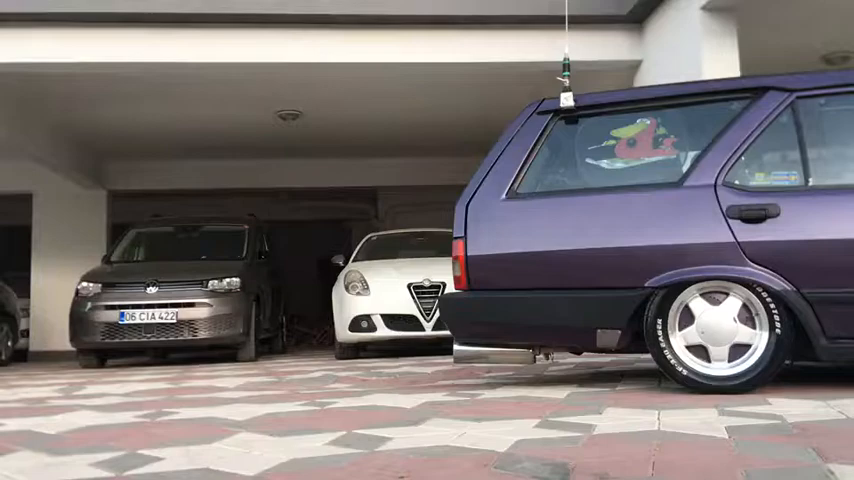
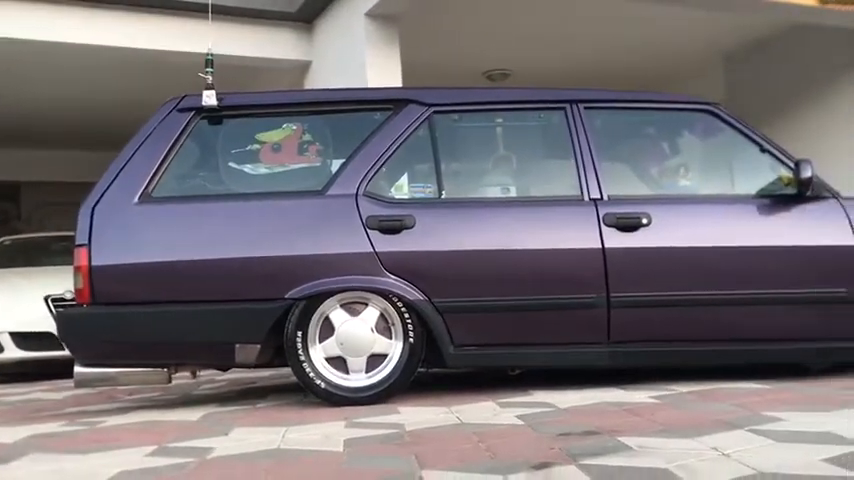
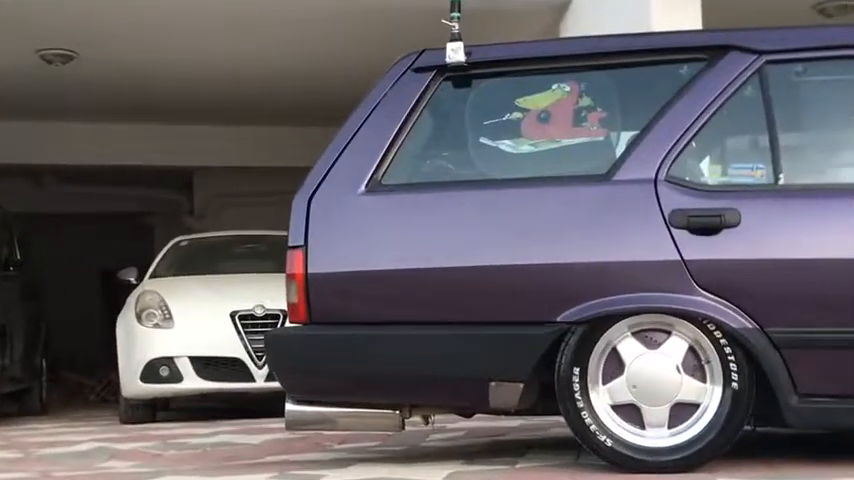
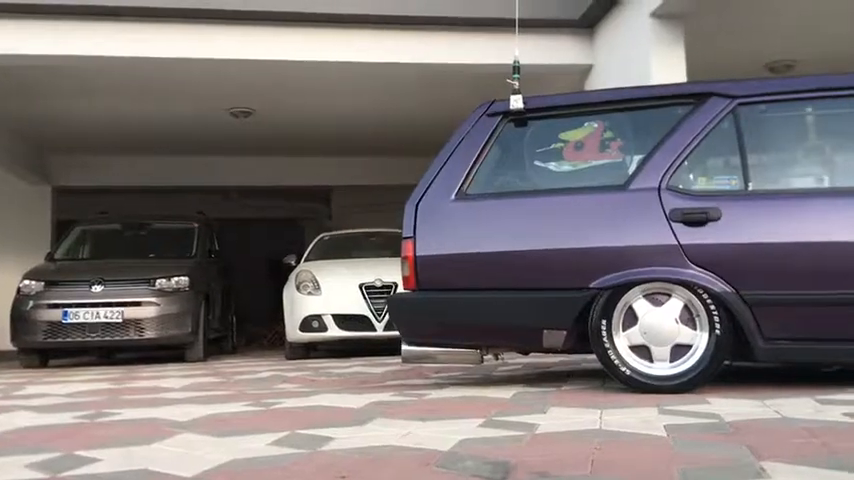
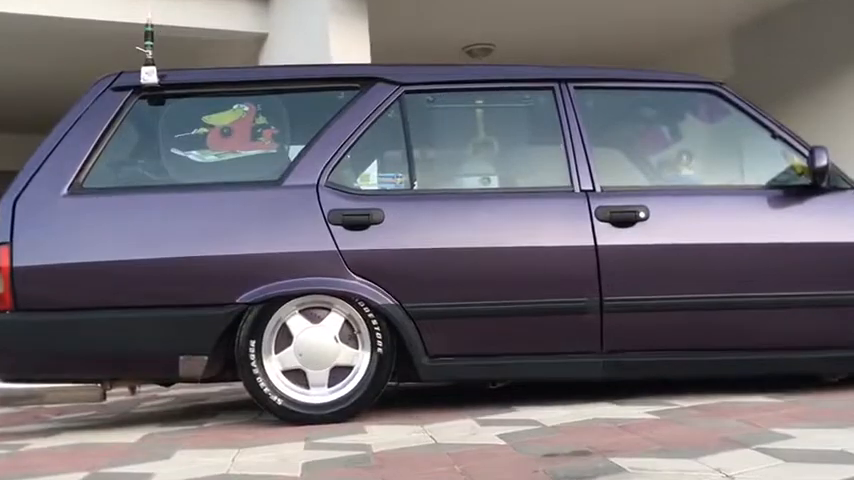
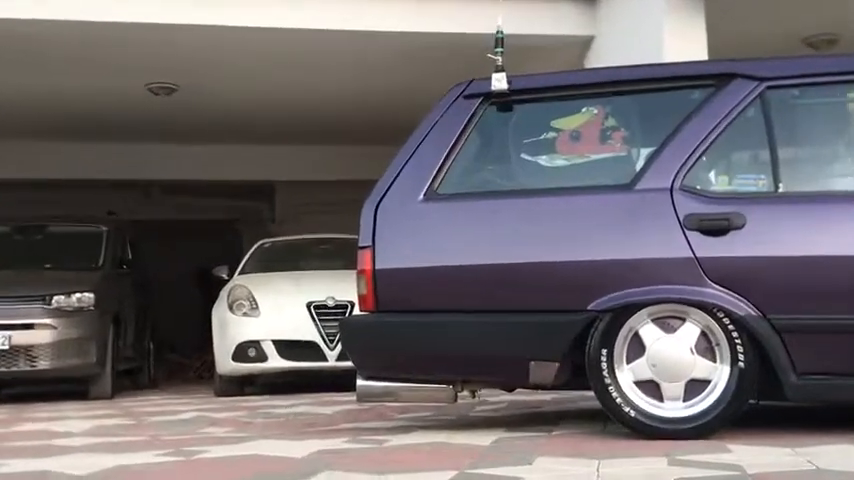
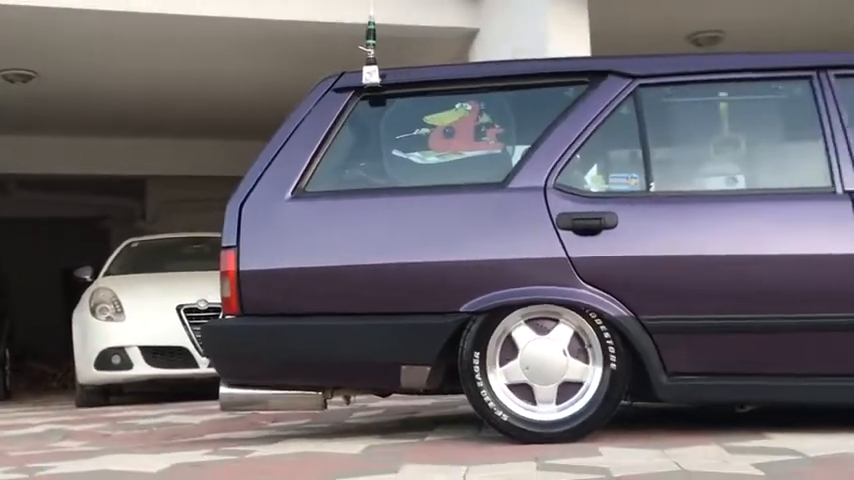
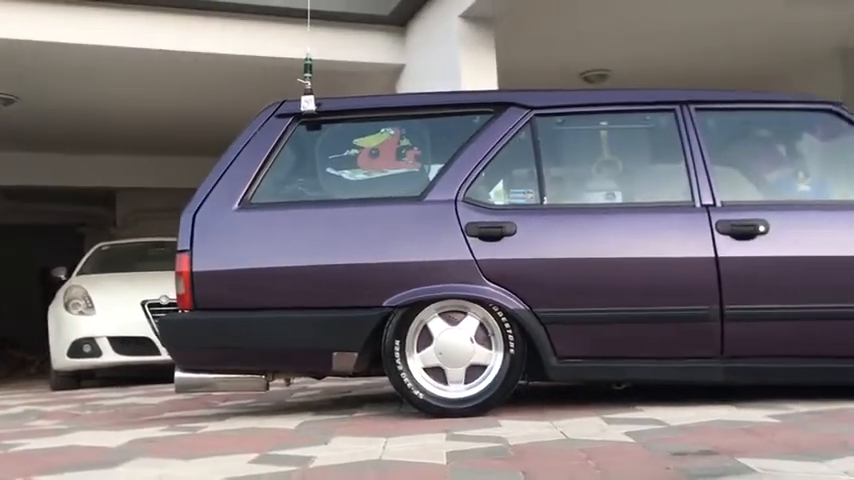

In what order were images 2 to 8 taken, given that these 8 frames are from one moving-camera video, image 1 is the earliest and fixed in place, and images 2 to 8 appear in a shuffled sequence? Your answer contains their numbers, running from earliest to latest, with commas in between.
4, 6, 3, 7, 8, 2, 5
